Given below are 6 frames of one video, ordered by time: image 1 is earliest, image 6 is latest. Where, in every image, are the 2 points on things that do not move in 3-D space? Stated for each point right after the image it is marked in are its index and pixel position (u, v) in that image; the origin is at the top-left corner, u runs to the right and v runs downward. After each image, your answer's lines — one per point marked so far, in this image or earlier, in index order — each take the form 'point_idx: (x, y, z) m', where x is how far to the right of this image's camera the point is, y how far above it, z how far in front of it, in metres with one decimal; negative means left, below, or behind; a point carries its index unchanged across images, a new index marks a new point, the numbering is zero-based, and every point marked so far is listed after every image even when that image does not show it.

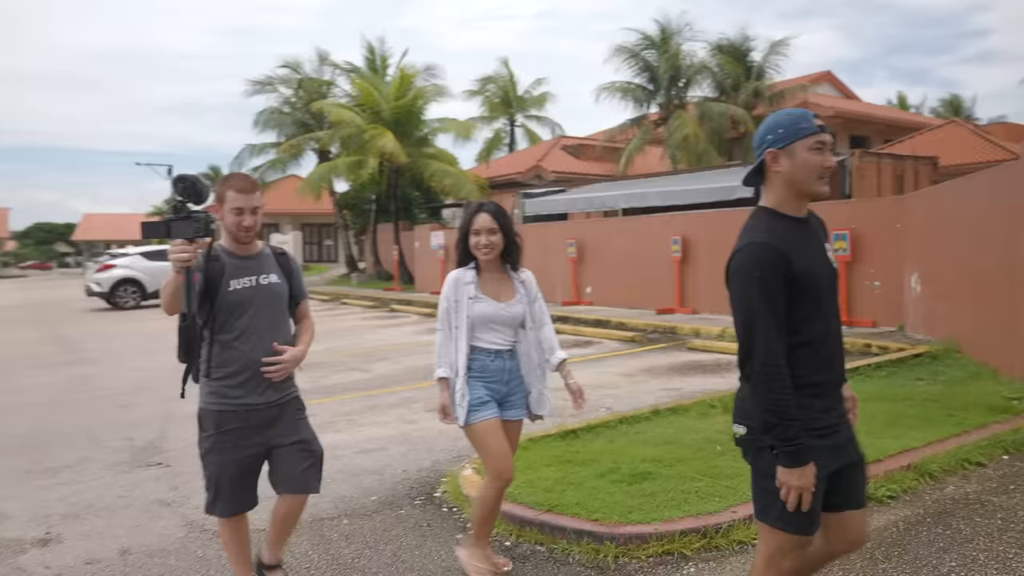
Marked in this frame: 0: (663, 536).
0: (+0.8, -1.3, +4.2) m
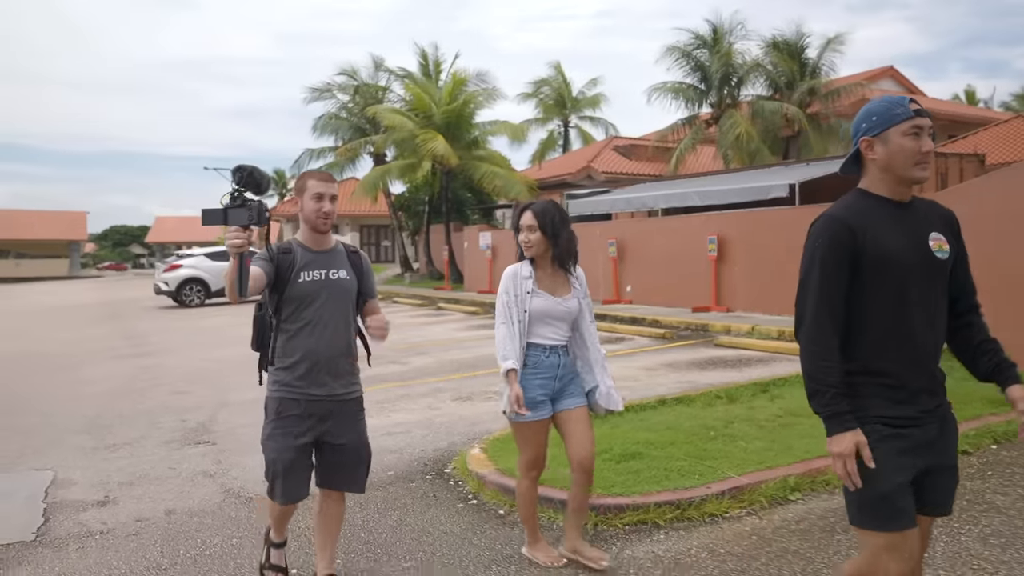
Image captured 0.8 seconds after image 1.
0: (+0.7, -1.2, +4.6) m
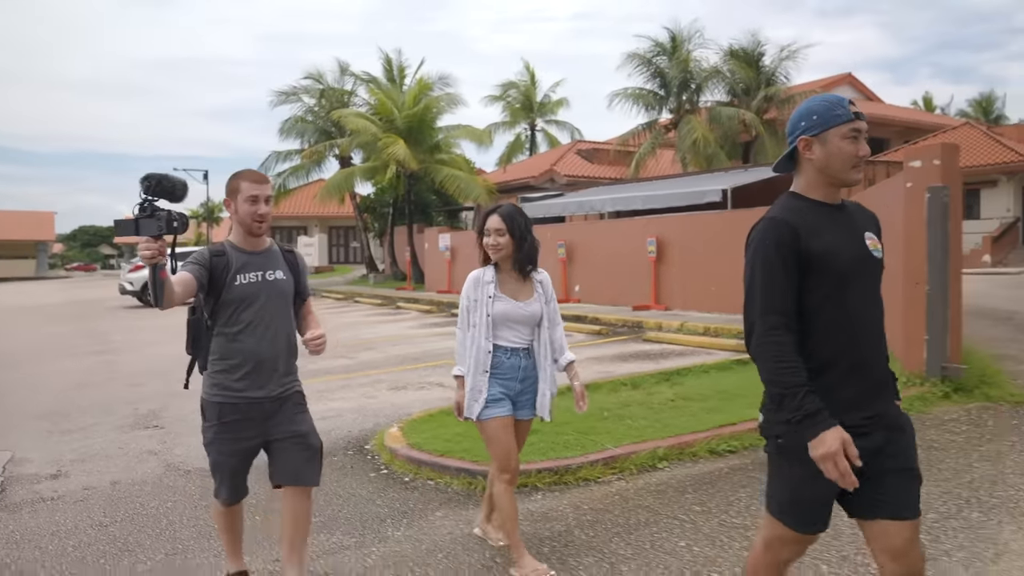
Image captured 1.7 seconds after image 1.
0: (+0.1, -1.2, +5.3) m
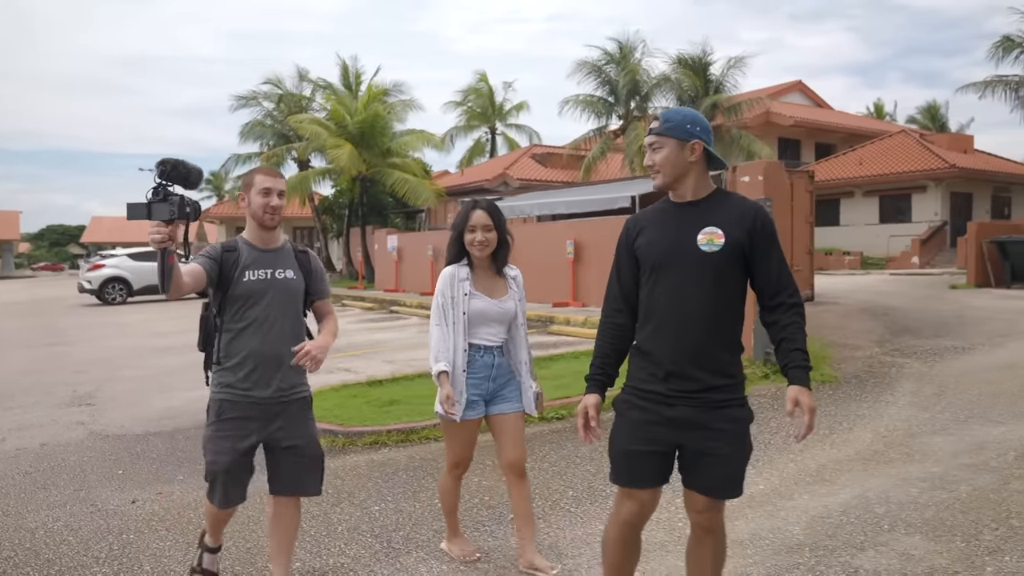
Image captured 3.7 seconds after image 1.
0: (-1.1, -1.2, +6.6) m
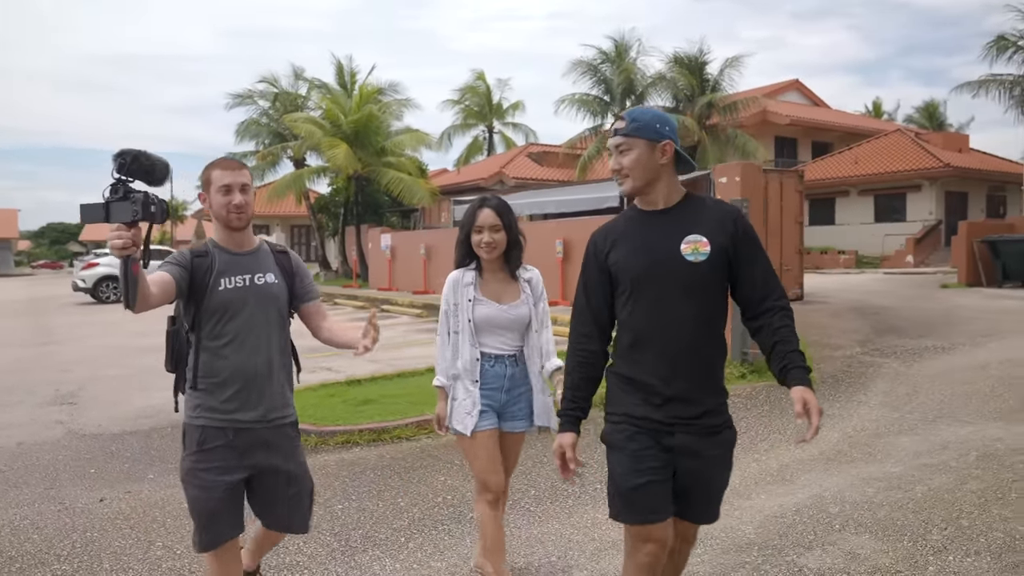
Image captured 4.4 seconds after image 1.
0: (-1.4, -1.2, +6.6) m
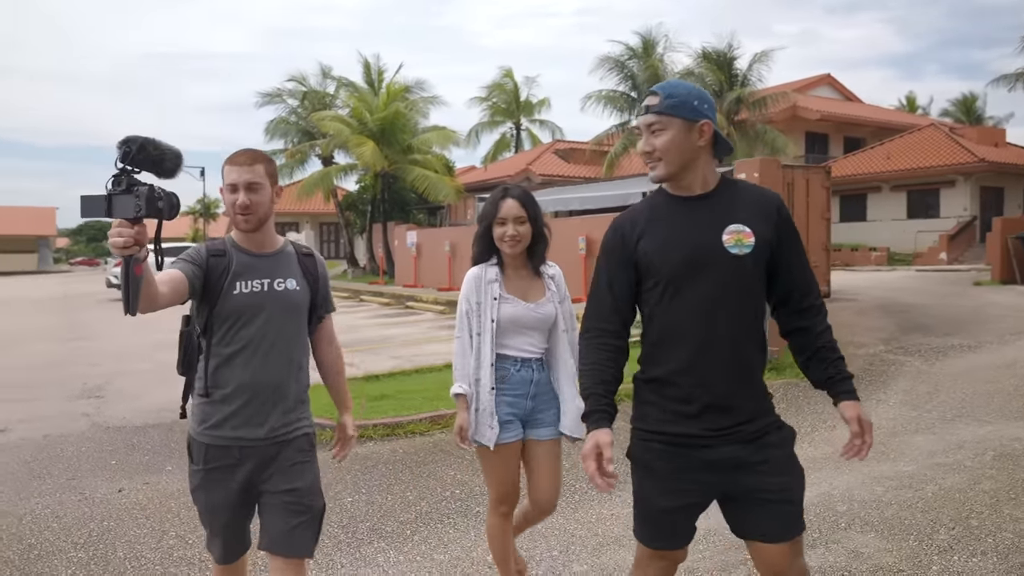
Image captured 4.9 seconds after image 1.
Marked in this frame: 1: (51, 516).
0: (-1.3, -1.2, +6.7) m
1: (-2.8, -1.4, +5.0) m
